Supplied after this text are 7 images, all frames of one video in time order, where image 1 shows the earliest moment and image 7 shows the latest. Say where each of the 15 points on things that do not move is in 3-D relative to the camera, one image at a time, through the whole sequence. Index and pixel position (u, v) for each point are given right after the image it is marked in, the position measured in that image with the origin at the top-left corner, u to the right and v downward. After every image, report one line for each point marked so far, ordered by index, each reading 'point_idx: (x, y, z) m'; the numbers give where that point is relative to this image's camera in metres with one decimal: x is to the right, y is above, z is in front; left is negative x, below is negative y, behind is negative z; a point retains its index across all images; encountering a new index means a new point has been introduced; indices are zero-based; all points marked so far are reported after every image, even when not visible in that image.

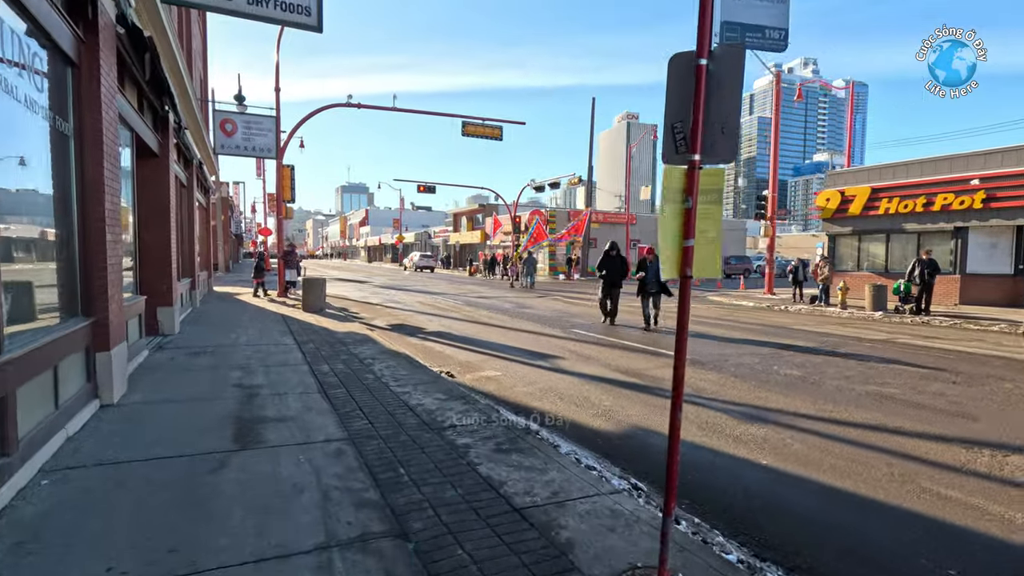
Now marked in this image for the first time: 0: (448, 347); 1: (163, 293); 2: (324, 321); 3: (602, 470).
0: (-1.2, -1.1, +10.5) m
1: (-6.5, -0.1, +10.0) m
2: (-4.5, -0.8, +13.0) m
3: (+0.7, -1.5, +4.3) m
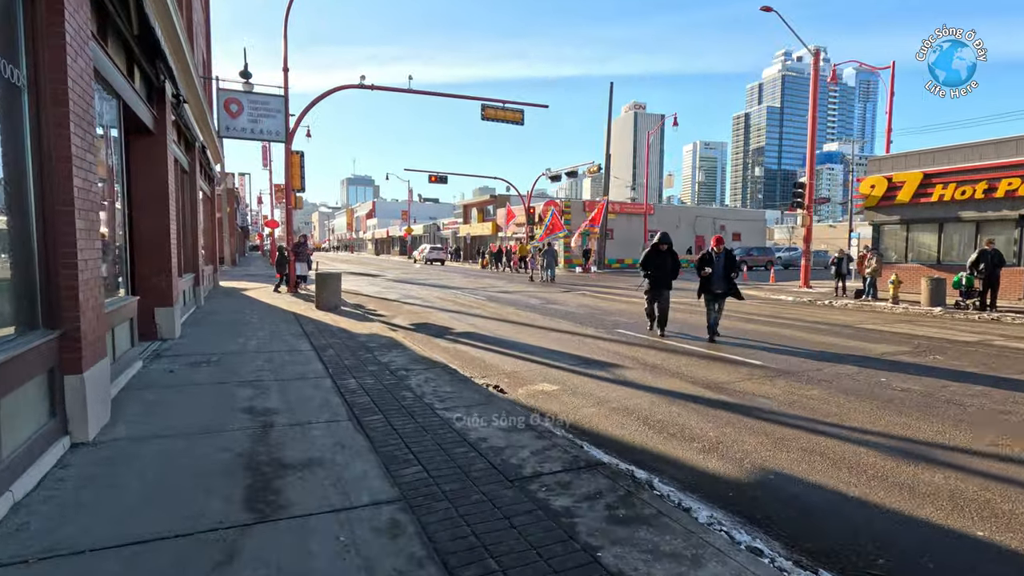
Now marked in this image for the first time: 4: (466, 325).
0: (-0.4, -1.1, +9.1) m
1: (-5.7, 0.0, +8.8) m
2: (-3.7, -0.7, +11.7) m
3: (+1.5, -1.5, +3.0) m
4: (-1.1, -0.9, +12.2) m
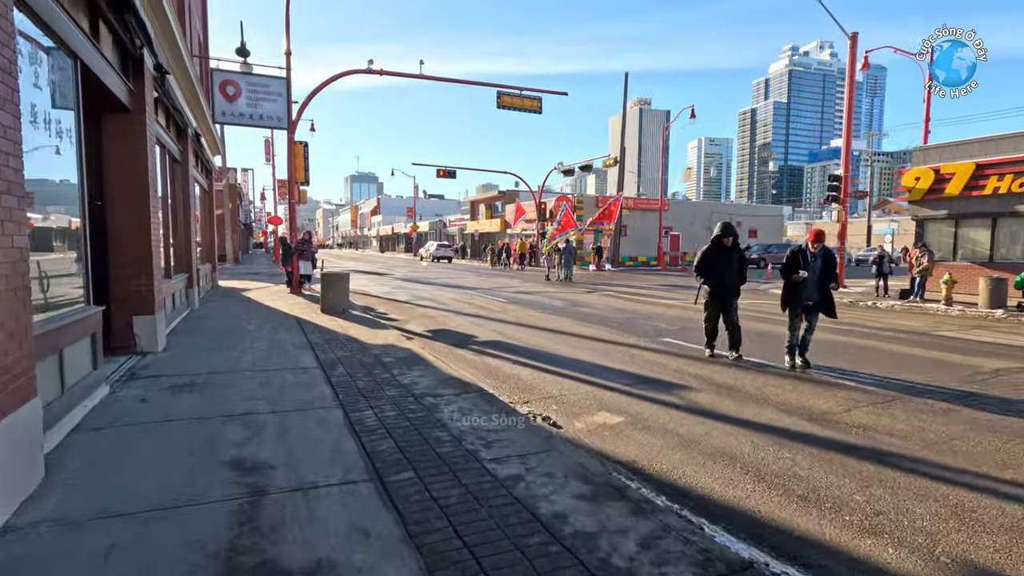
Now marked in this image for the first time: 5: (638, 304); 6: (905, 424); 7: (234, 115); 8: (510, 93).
0: (+0.1, -1.2, +7.8) m
1: (-5.2, -0.1, +7.5) m
2: (-3.1, -0.8, +10.4) m
3: (+2.0, -1.6, +1.6) m
4: (-0.5, -0.9, +10.8) m
5: (+3.6, -0.4, +15.4) m
6: (+3.9, -1.4, +5.3) m
7: (-6.6, +4.1, +12.7) m
8: (-0.1, +7.2, +19.9) m
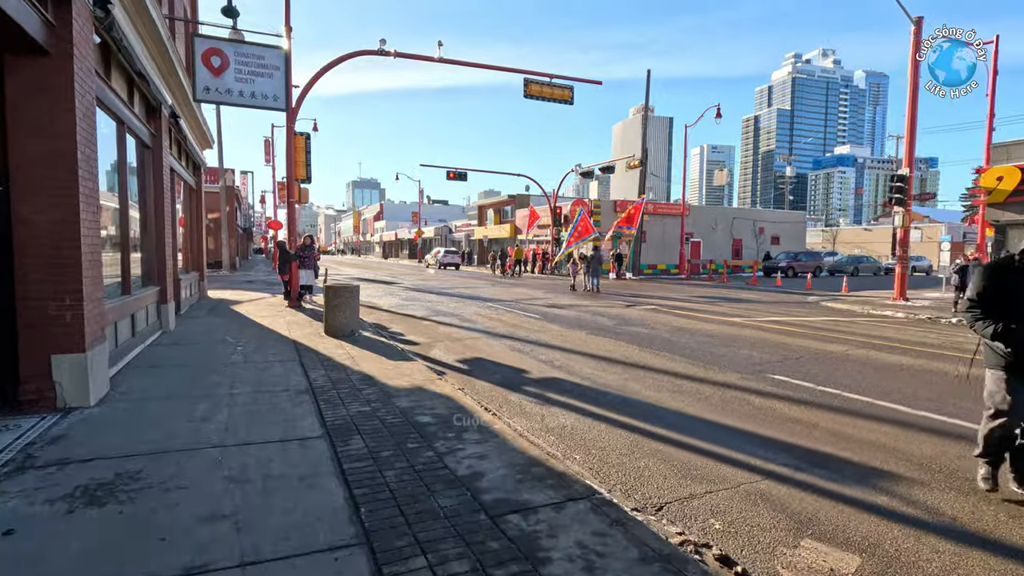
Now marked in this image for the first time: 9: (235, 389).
0: (+1.0, -1.4, +5.4) m
1: (-4.3, -0.3, +5.1) m
2: (-2.2, -1.1, +8.1) m
3: (+2.9, -1.8, -0.8) m
4: (+0.4, -1.2, +8.5) m
5: (+4.5, -0.8, +13.0) m
6: (+4.8, -1.6, +2.9) m
7: (-5.7, +3.8, +10.4) m
8: (+0.8, +6.8, +17.6) m
9: (-3.2, -1.2, +6.2) m
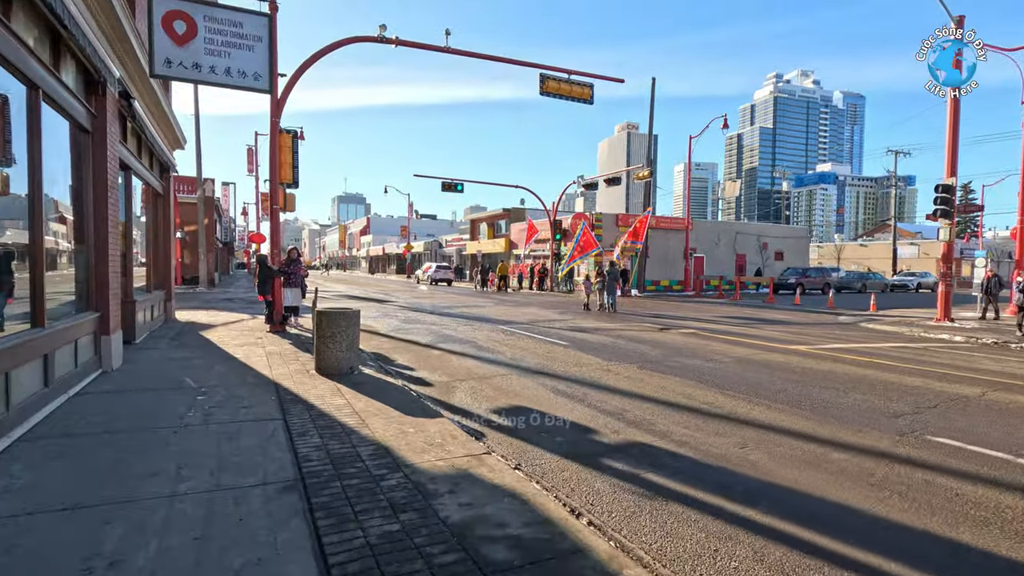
0: (+1.8, -1.7, +3.3) m
1: (-3.5, -0.6, +2.9) m
2: (-1.5, -1.4, +5.9) m
3: (+3.8, -1.9, -2.8) m
4: (+1.1, -1.5, +6.4) m
5: (+5.1, -1.3, +11.0) m
6: (+5.6, -1.8, +0.9) m
7: (-5.0, +3.4, +8.3) m
8: (+1.3, +6.2, +15.8) m
9: (-2.4, -1.4, +4.0) m
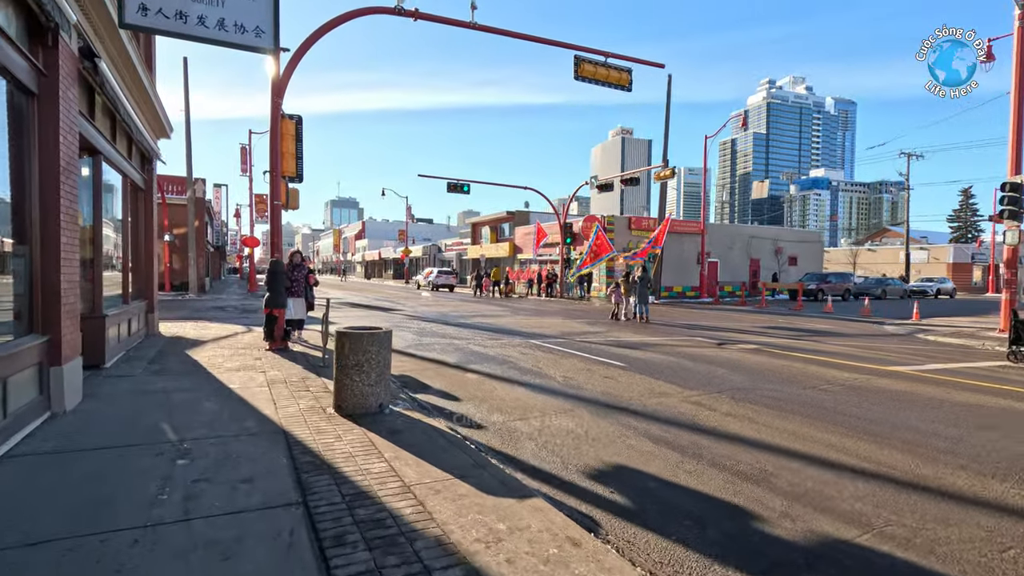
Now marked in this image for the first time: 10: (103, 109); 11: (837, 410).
0: (+2.8, -1.8, +1.5) m
1: (-2.5, -0.7, +1.0) m
2: (-0.6, -1.5, +4.0) m
3: (+4.8, -1.9, -4.6) m
4: (+2.0, -1.7, +4.5) m
5: (+5.9, -1.5, +9.3) m
6: (+6.6, -1.9, -0.8) m
7: (-4.1, +3.2, +6.4) m
8: (+2.1, +6.0, +14.0) m
9: (-1.5, -1.6, +2.1) m
10: (-6.4, +2.8, +8.4) m
11: (+4.2, -1.6, +7.0) m
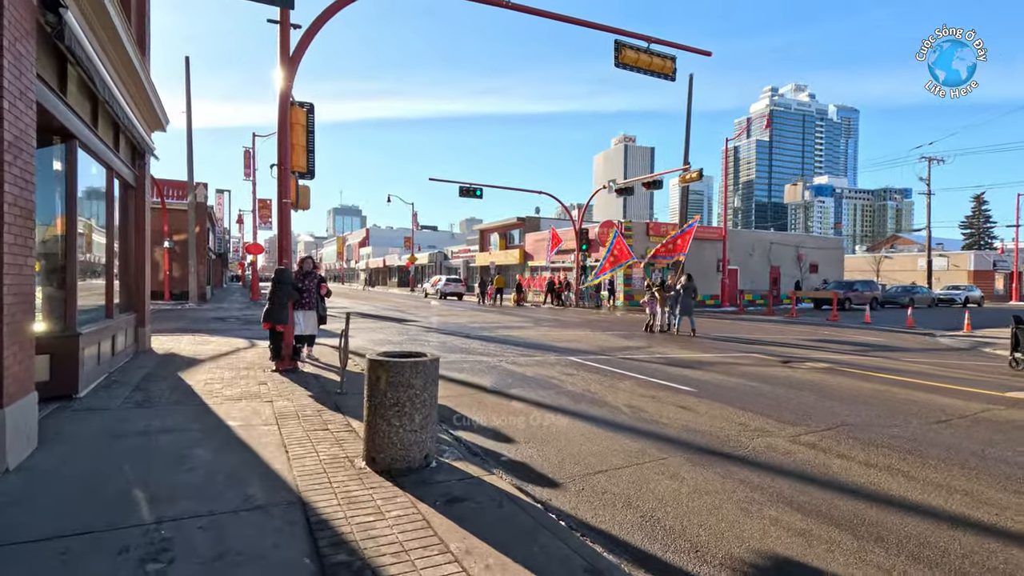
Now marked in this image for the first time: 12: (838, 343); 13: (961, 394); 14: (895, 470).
0: (+3.5, -1.9, 0.0) m
1: (-1.8, -0.8, -0.5) m
2: (+0.2, -1.6, +2.5) m
3: (+5.6, -1.9, -6.1) m
4: (+2.8, -1.8, +3.0) m
5: (+6.7, -1.7, +7.8) m
6: (+7.4, -1.9, -2.3) m
7: (-3.4, +3.1, +5.0) m
8: (+2.9, +5.7, +12.6) m
9: (-0.7, -1.6, +0.6) m
10: (-5.6, +2.7, +7.0) m
11: (+5.0, -1.7, +5.5) m
12: (+9.9, -1.7, +16.3) m
13: (+7.0, -1.7, +8.3) m
14: (+3.6, -1.7, +5.2) m
